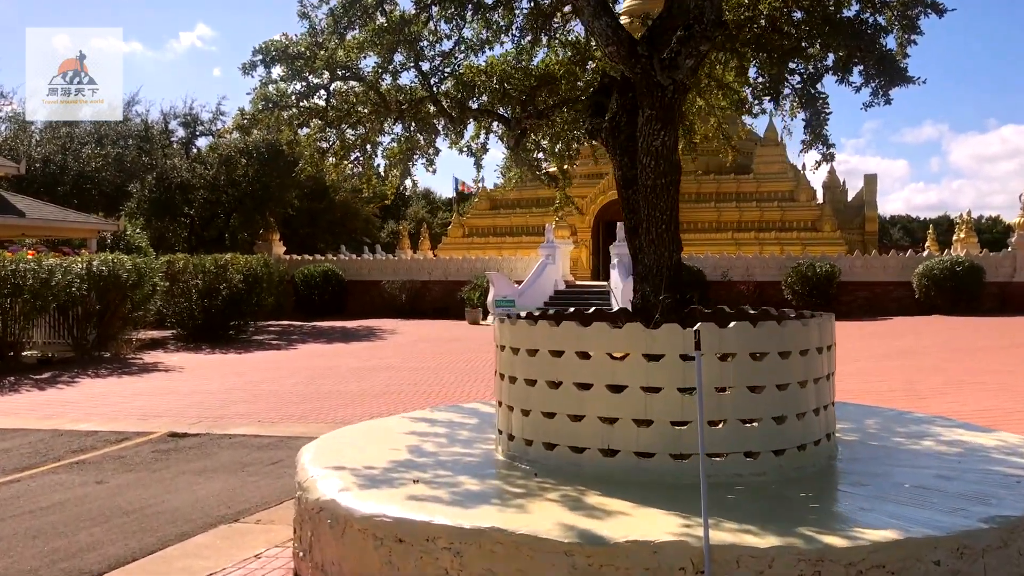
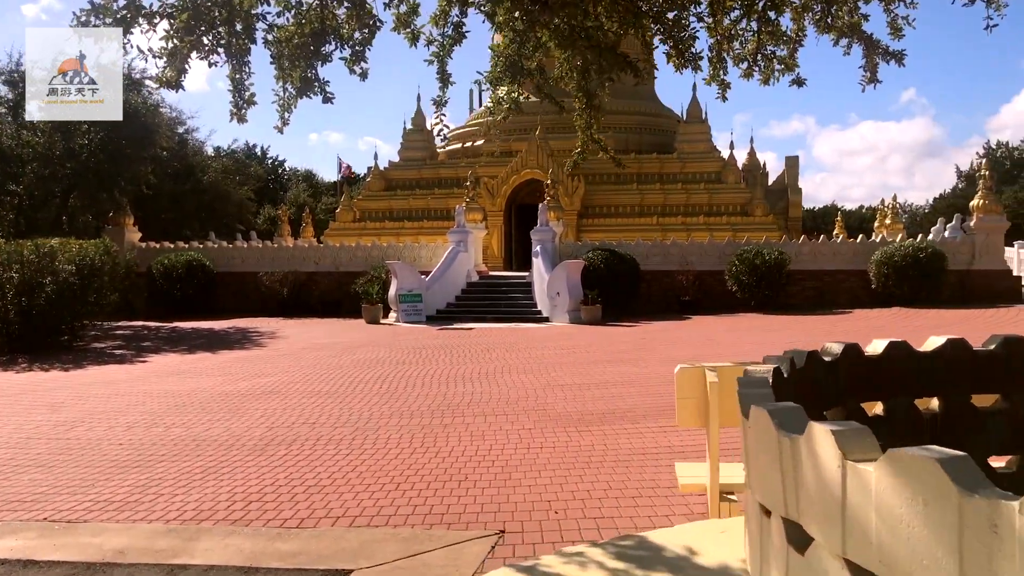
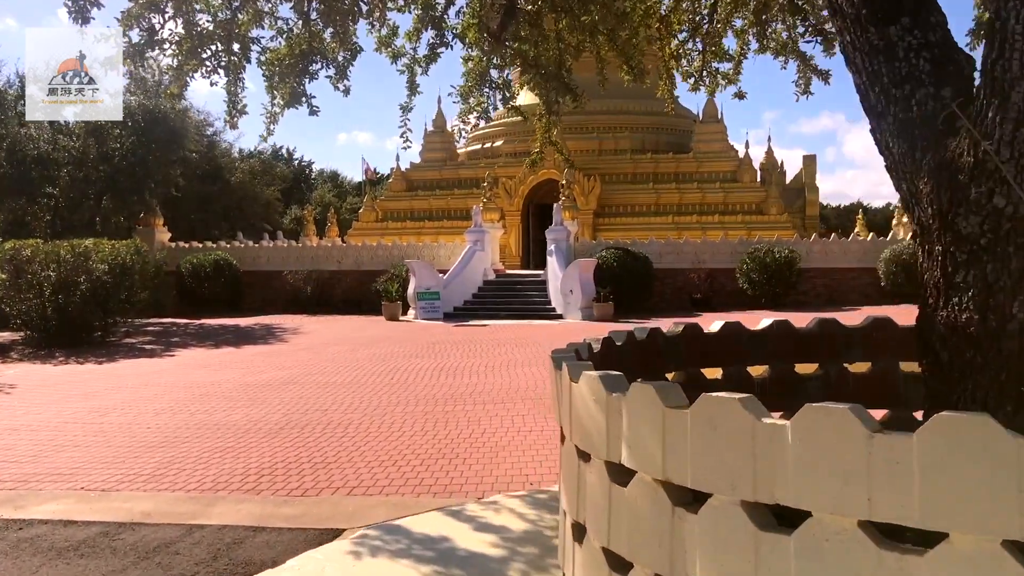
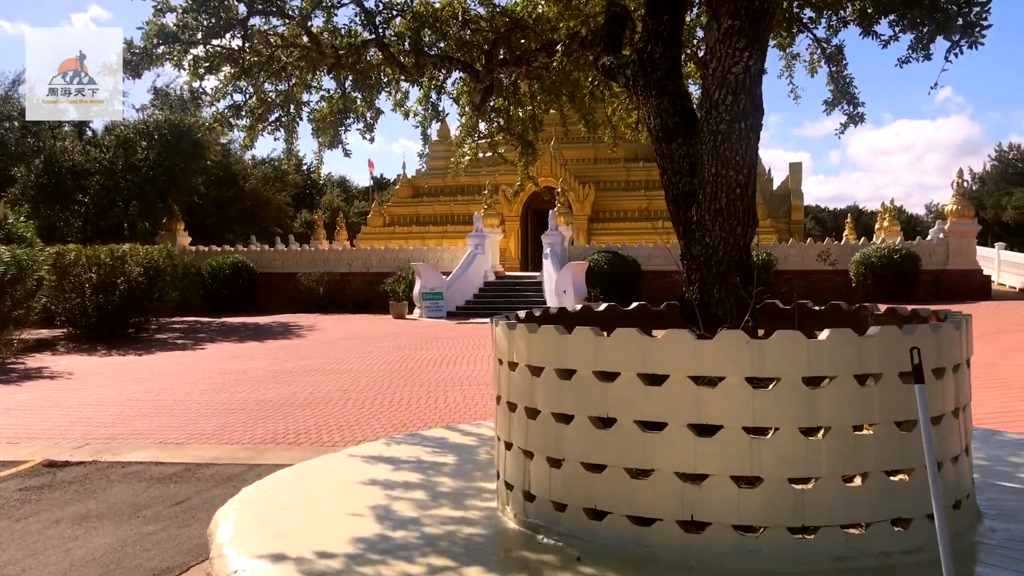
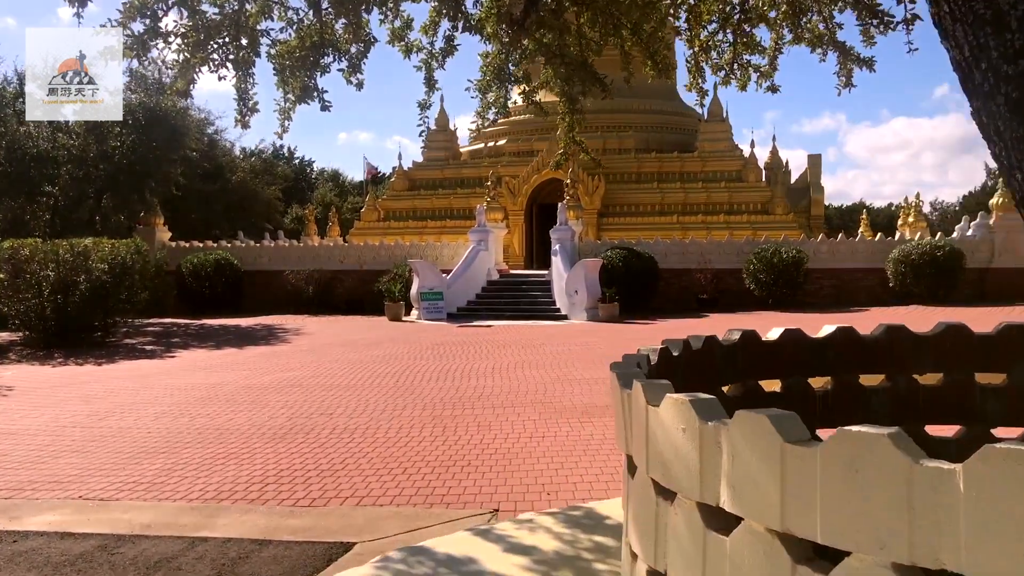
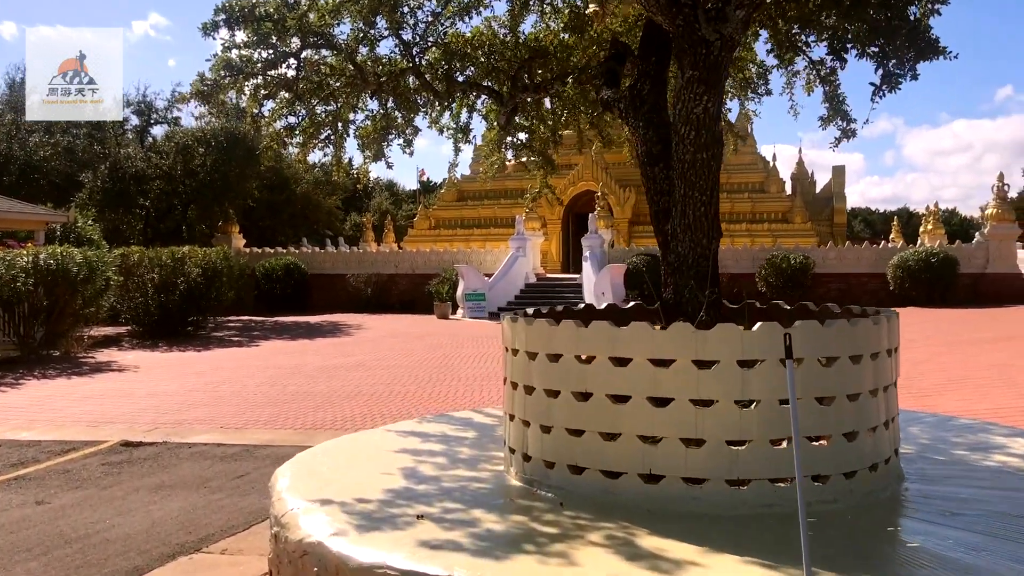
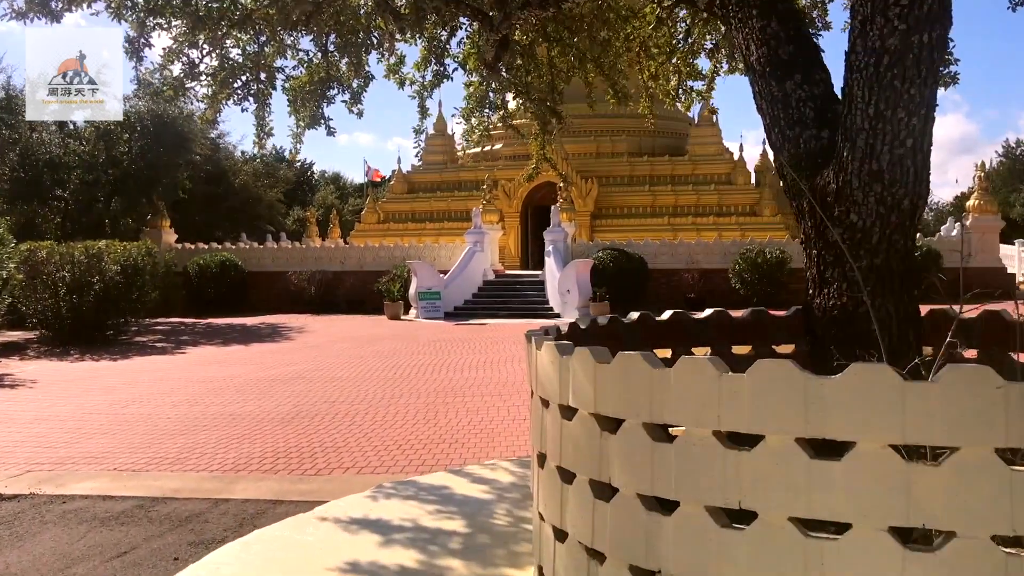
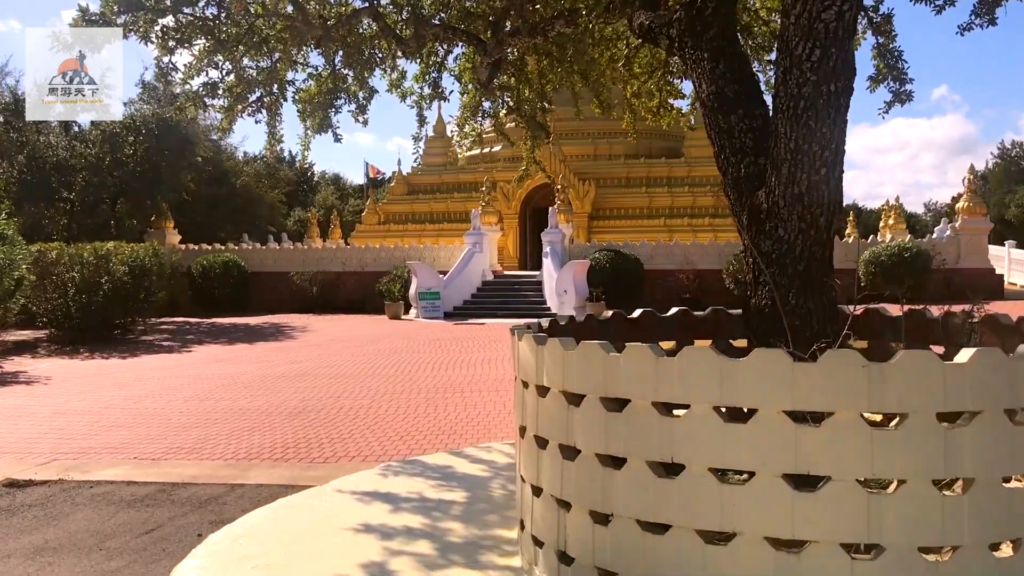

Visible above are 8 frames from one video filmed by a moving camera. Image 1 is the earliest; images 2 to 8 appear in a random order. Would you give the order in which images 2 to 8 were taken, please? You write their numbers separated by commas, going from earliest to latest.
6, 4, 8, 7, 3, 5, 2
